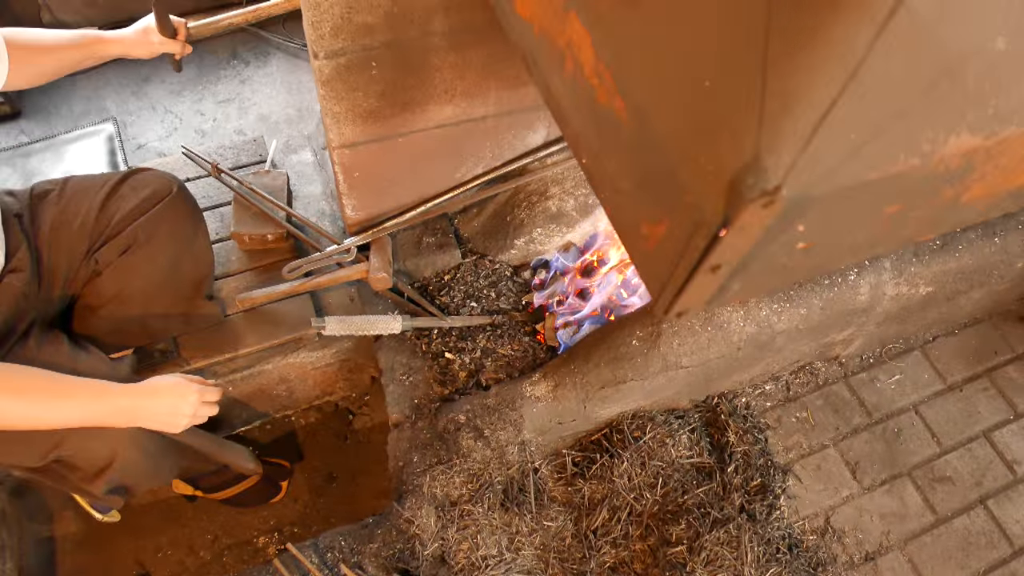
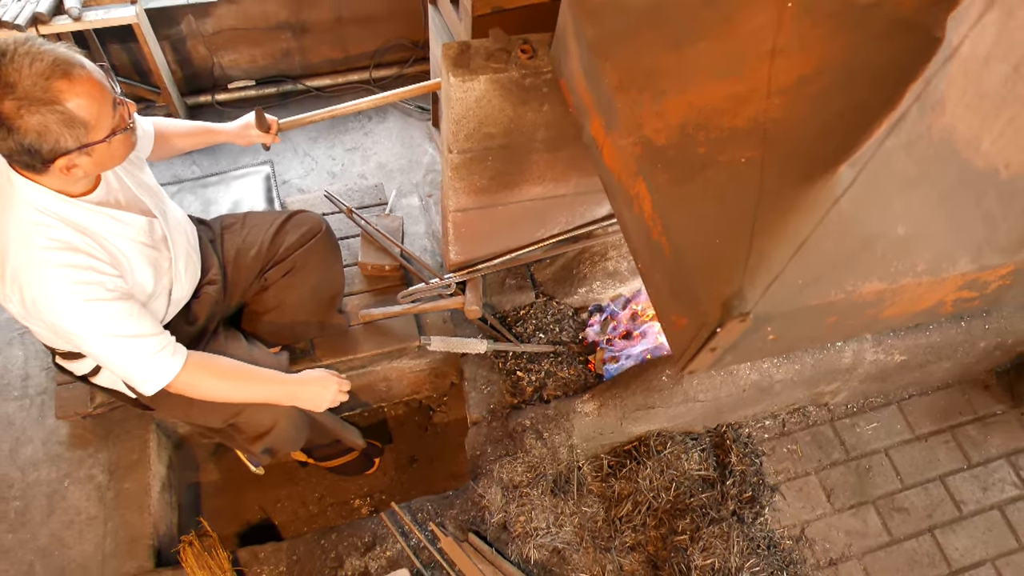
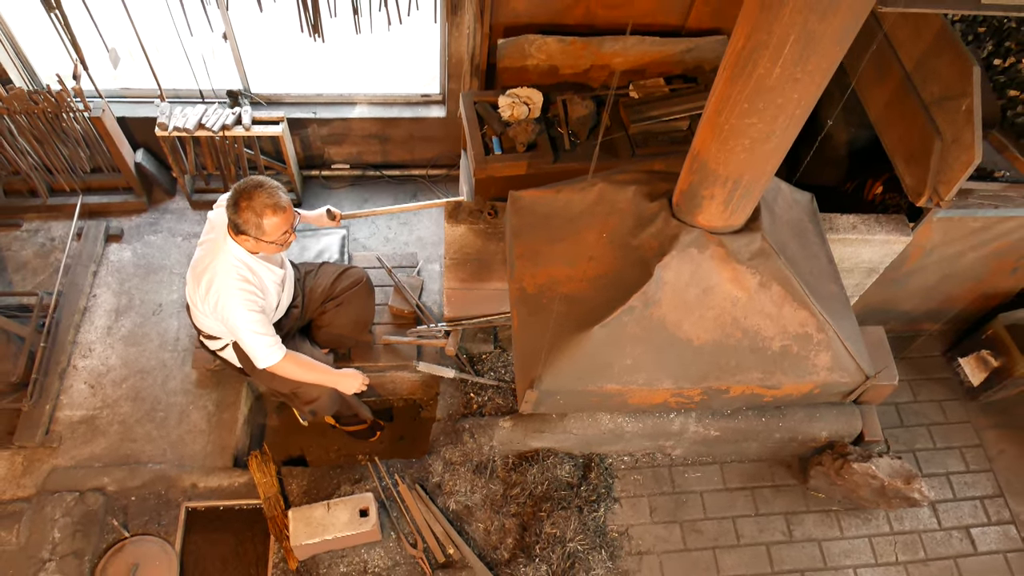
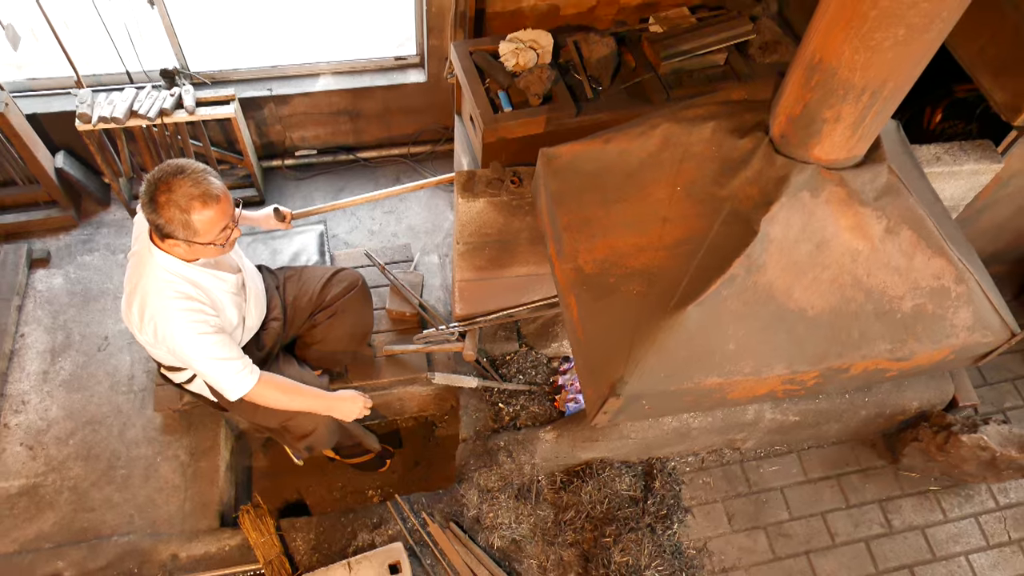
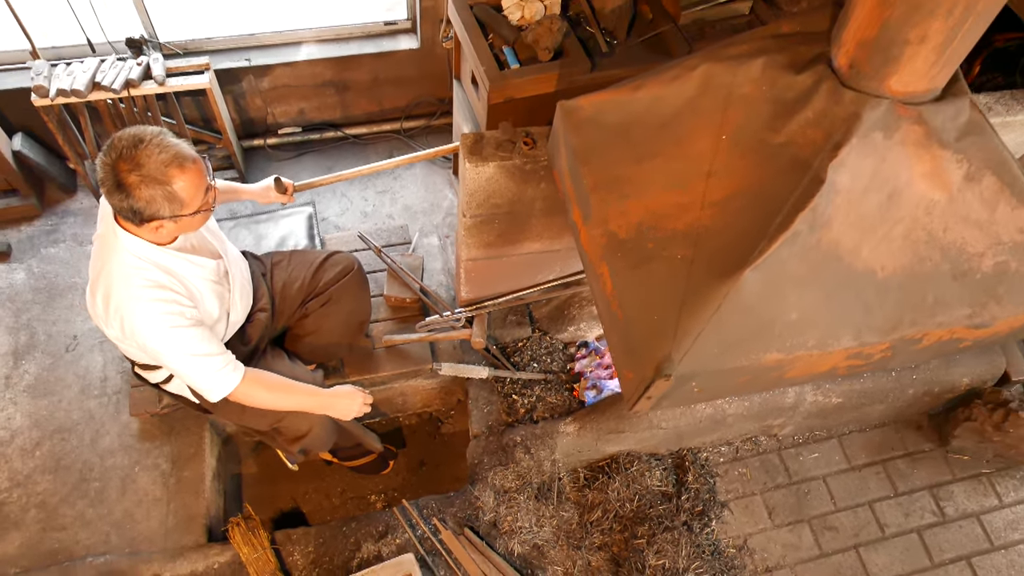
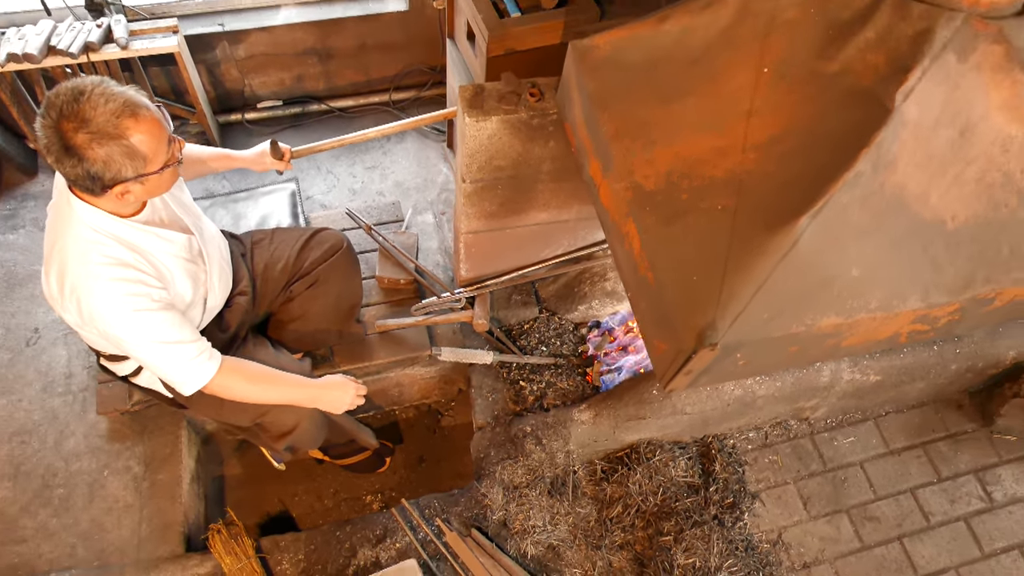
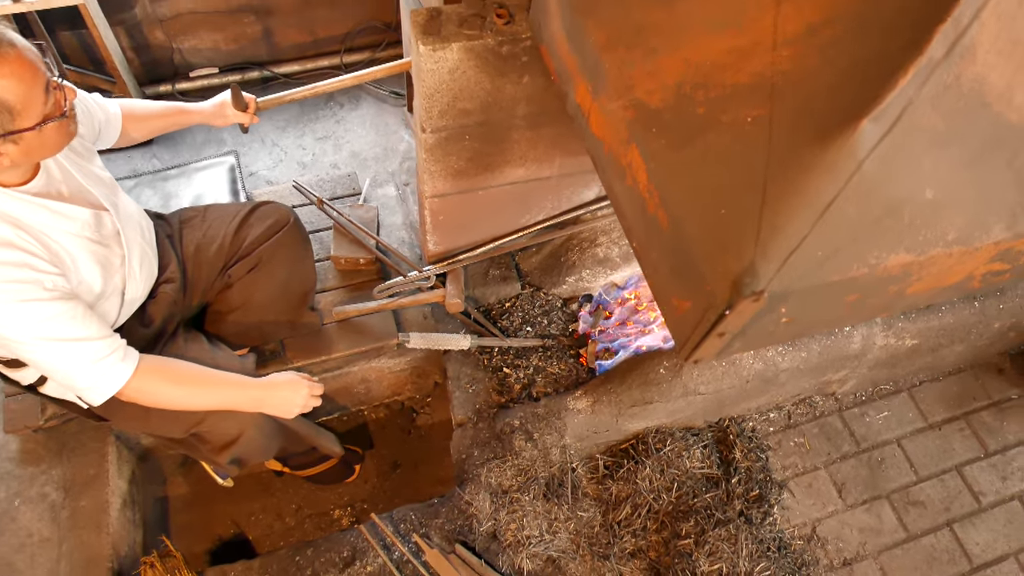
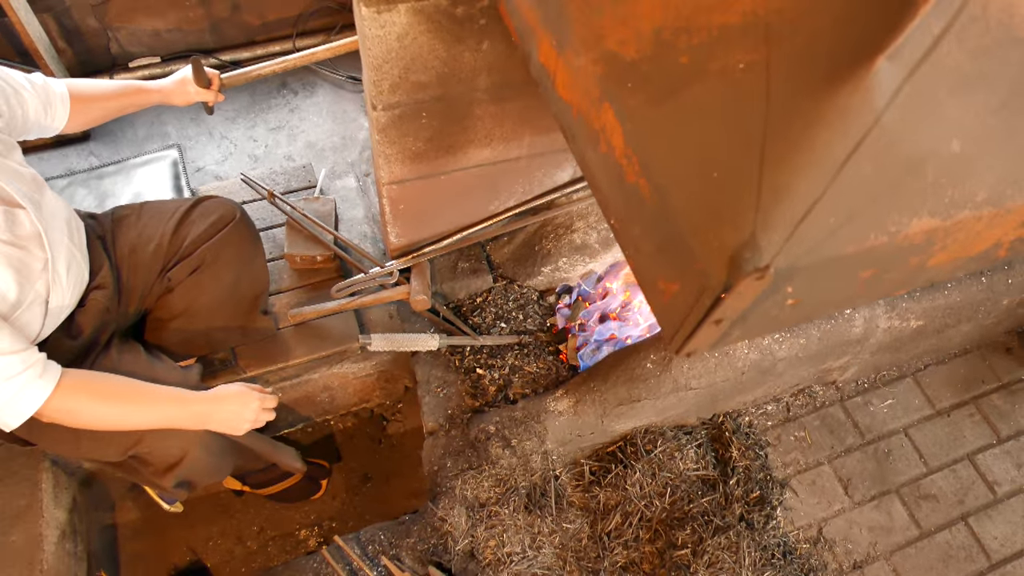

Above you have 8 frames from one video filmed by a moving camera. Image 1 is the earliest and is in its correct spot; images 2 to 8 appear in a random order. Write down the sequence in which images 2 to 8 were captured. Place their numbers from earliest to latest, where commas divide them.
8, 7, 2, 6, 5, 4, 3
